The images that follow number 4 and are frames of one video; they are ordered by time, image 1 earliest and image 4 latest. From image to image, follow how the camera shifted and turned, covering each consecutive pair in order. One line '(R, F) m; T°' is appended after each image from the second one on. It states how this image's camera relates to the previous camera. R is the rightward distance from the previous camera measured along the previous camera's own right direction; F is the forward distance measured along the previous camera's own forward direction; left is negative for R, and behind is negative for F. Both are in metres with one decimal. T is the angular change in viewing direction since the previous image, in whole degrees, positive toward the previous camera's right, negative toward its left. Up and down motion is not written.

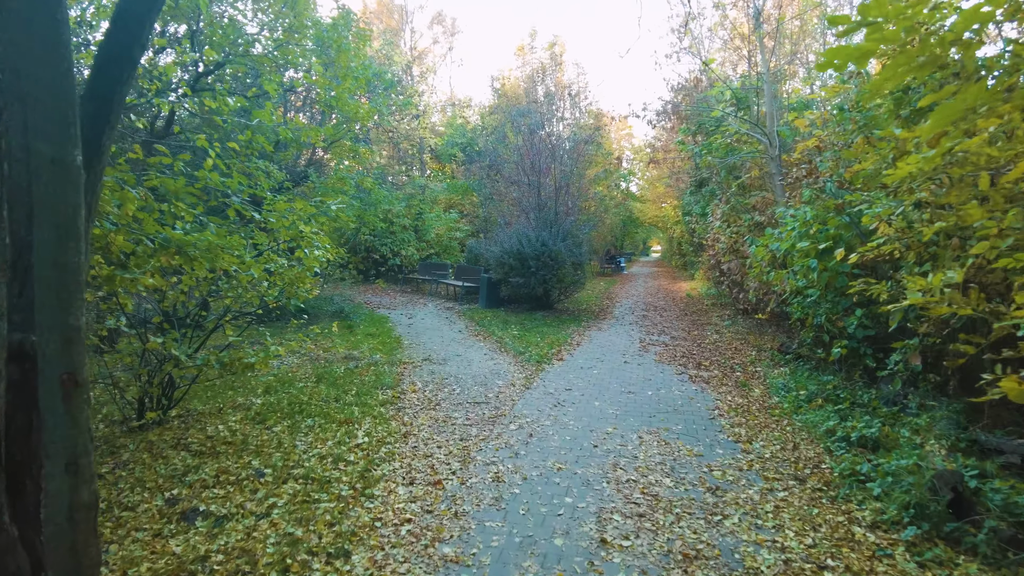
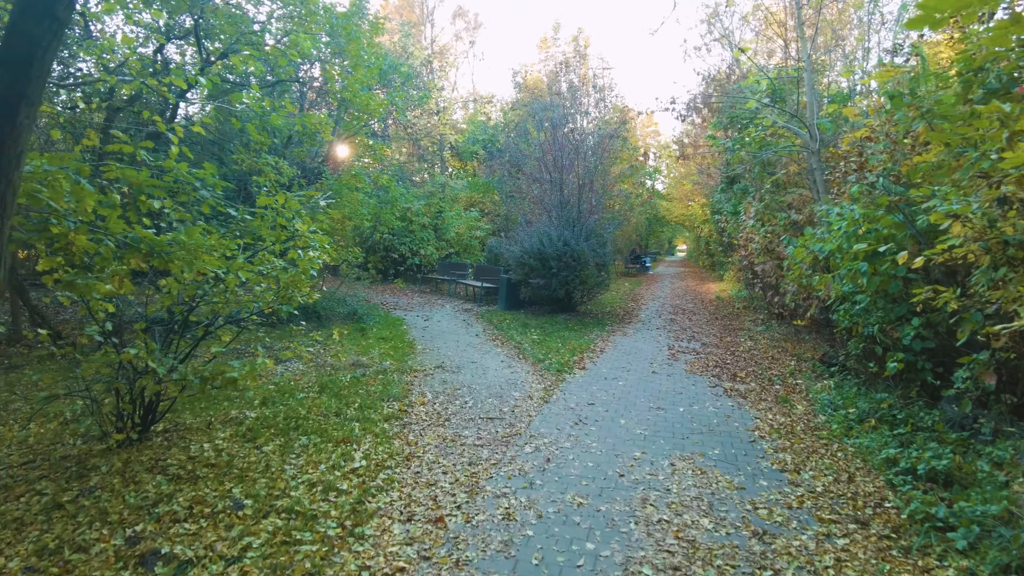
(+0.1, +0.6) m; -2°
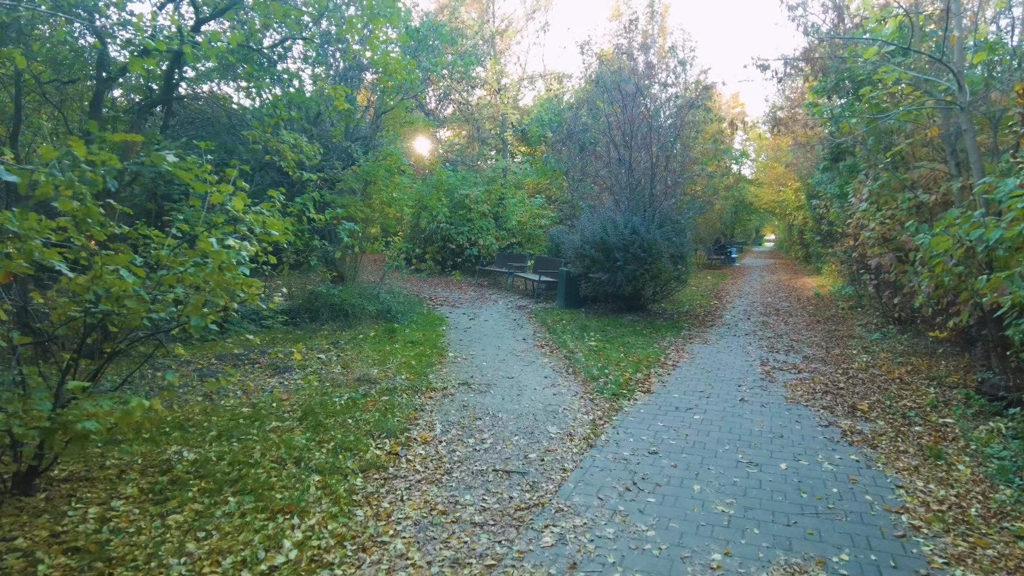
(+0.3, +1.8) m; -7°
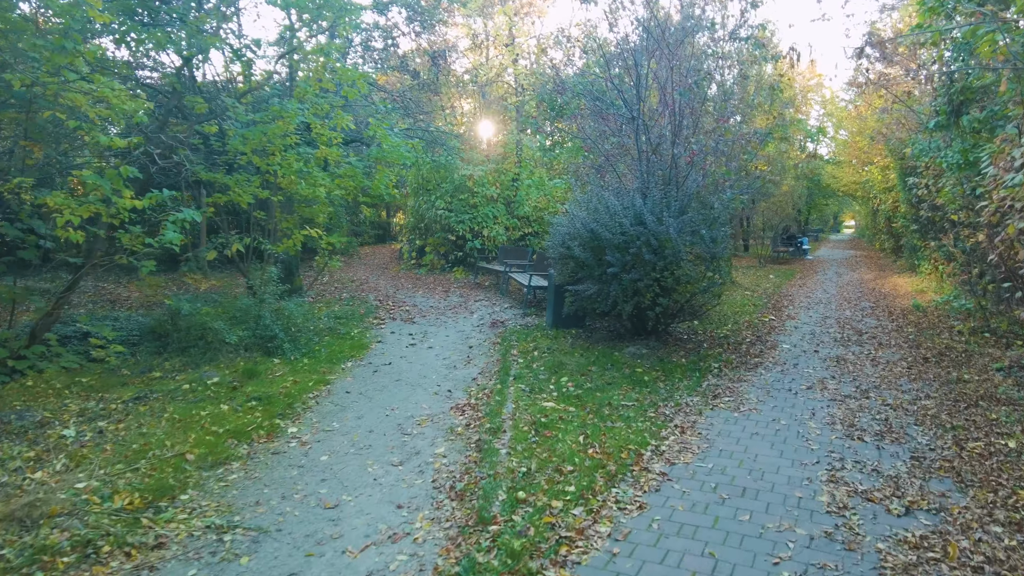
(+1.3, +3.6) m; -6°
